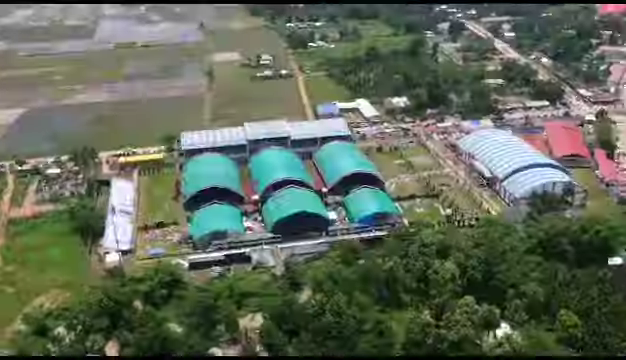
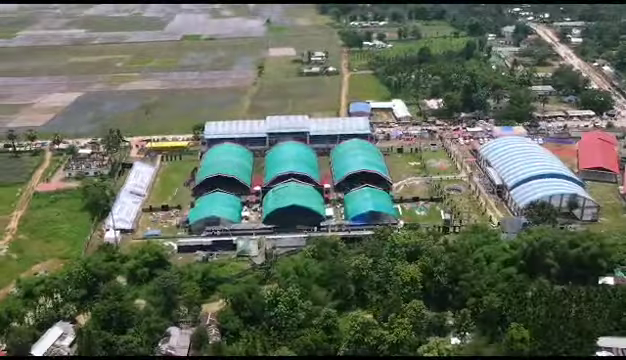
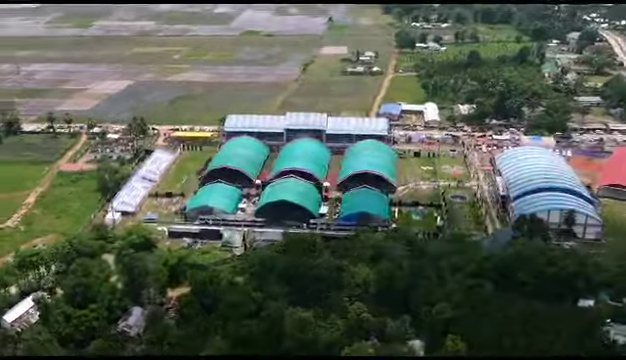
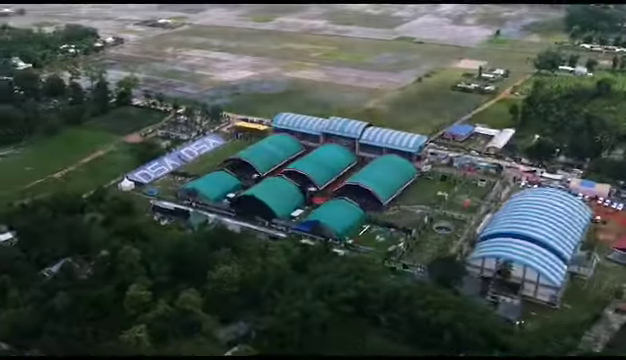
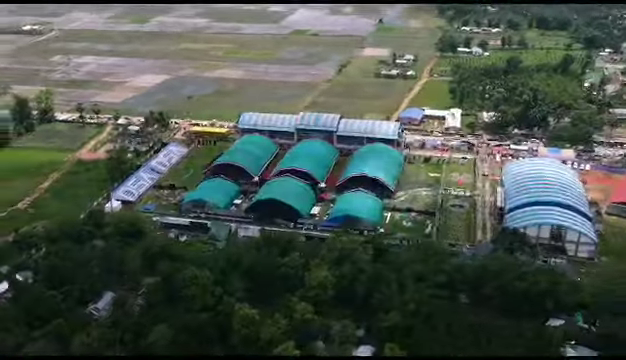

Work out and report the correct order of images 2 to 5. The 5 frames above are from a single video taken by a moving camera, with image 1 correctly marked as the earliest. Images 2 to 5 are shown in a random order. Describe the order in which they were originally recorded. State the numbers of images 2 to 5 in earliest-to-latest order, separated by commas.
2, 3, 5, 4
